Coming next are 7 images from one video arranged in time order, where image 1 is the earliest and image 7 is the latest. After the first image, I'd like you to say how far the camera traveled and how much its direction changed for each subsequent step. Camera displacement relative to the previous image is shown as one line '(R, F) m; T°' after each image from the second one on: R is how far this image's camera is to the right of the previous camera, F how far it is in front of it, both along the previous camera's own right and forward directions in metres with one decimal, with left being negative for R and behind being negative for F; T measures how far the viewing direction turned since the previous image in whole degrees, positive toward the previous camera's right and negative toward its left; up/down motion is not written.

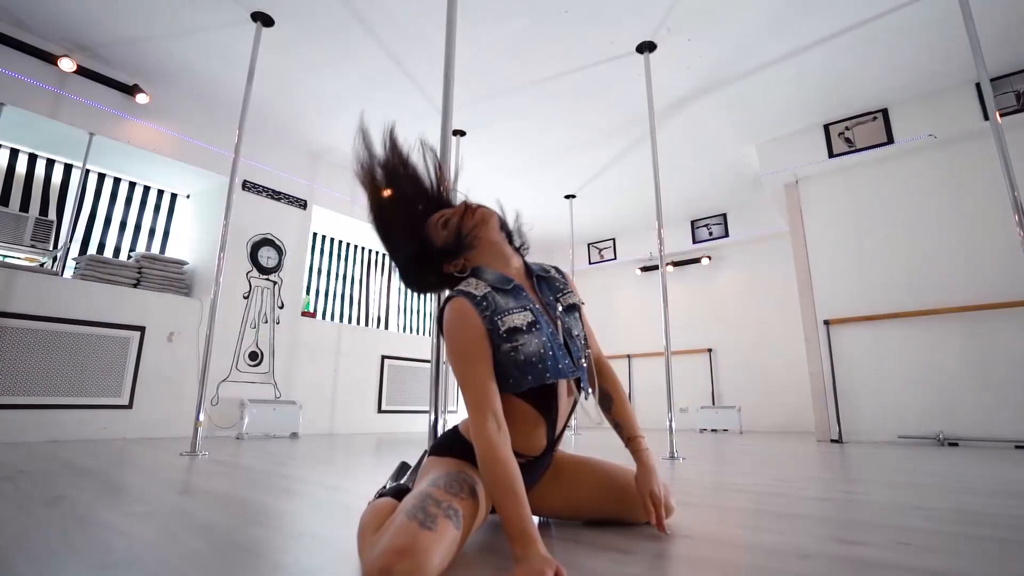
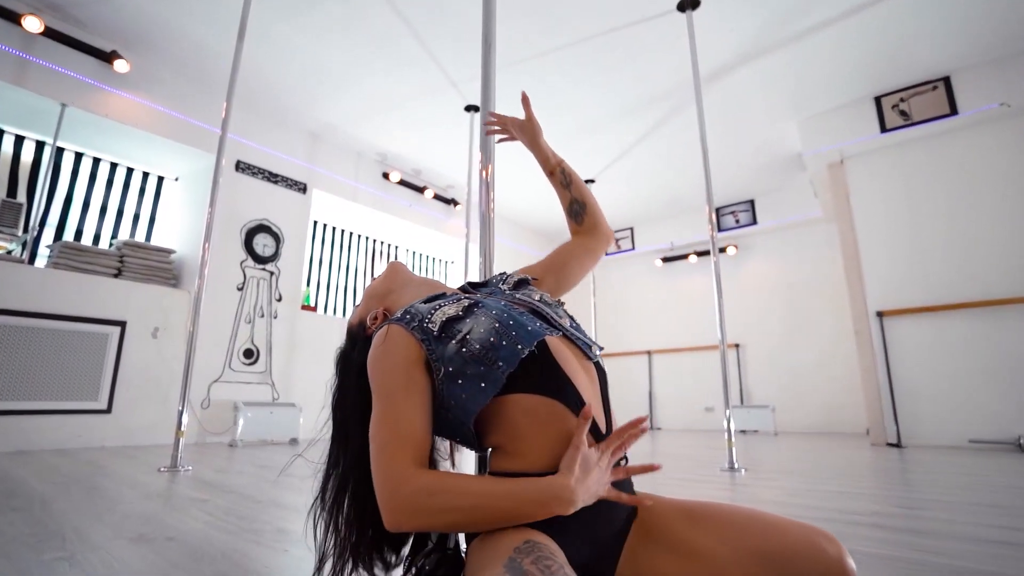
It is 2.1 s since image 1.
(-0.2, +0.4) m; 0°
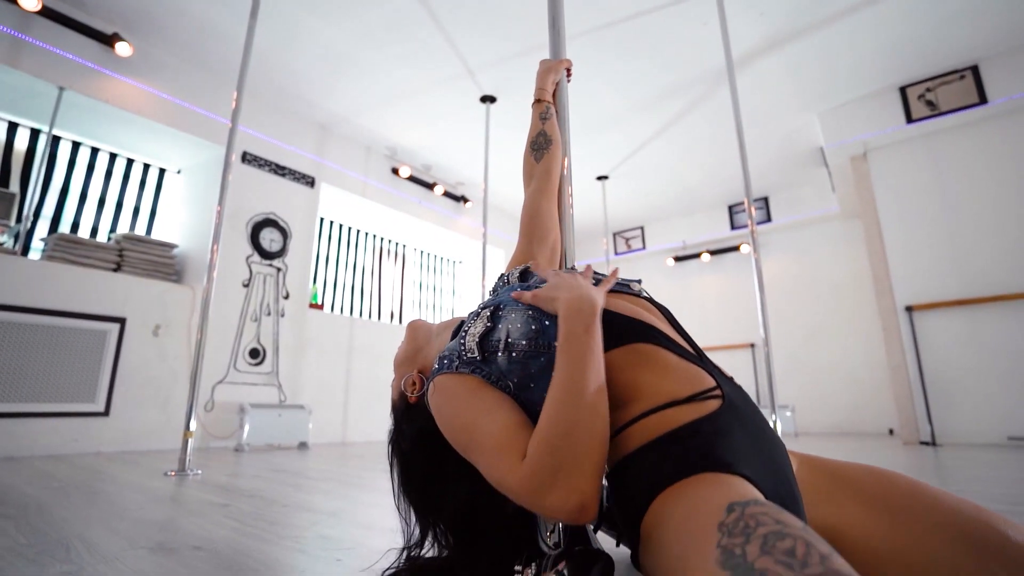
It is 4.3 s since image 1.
(-0.2, +0.2) m; +1°
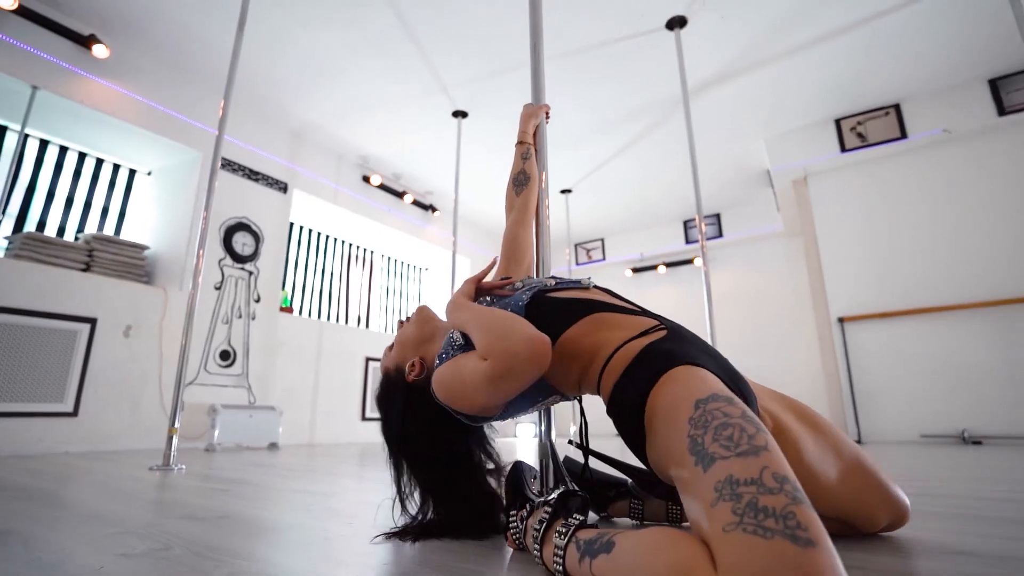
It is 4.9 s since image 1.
(-0.1, -0.2) m; +4°
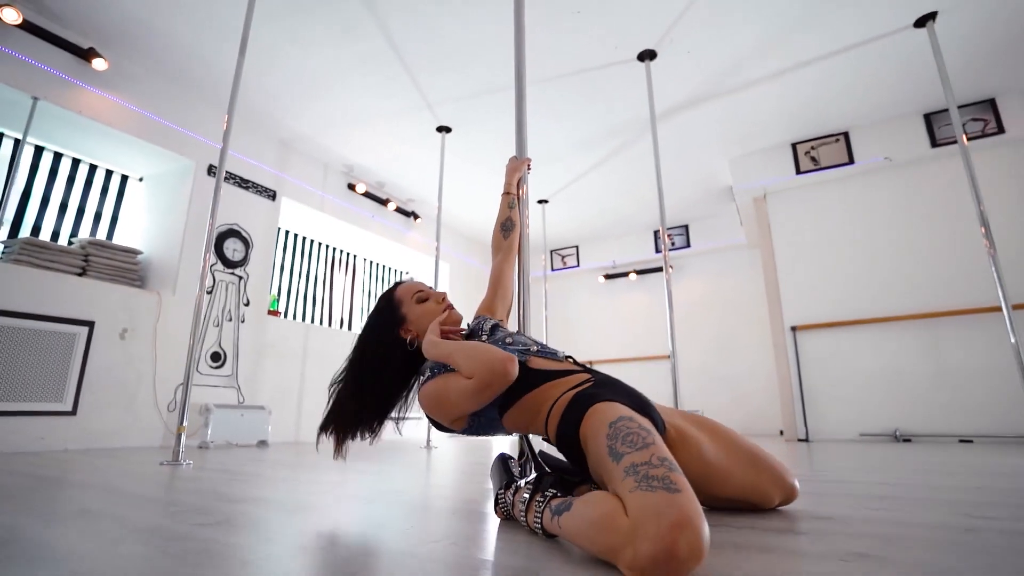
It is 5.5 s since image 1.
(0.0, -0.3) m; +3°
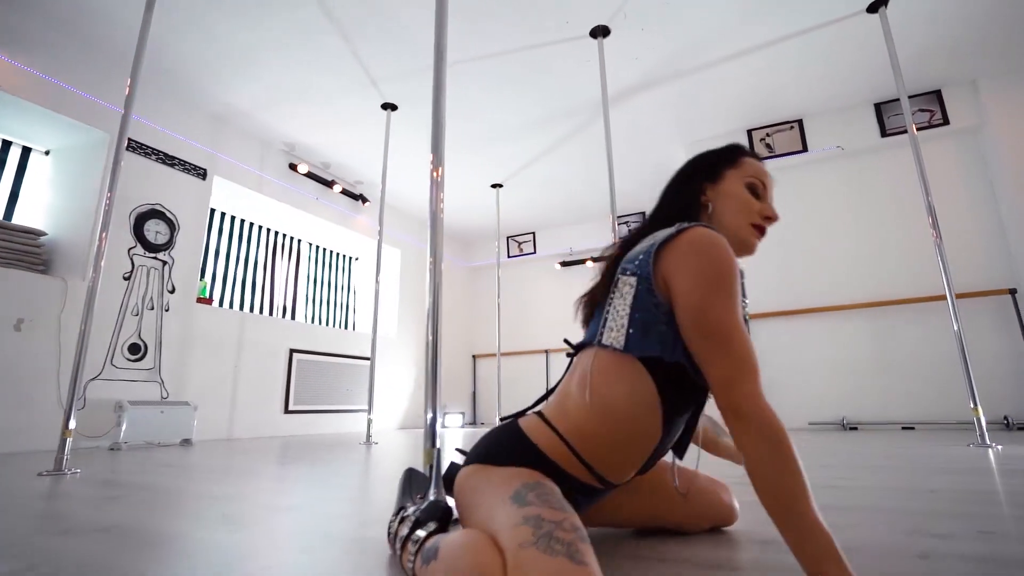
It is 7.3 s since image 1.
(+0.2, +0.2) m; +4°
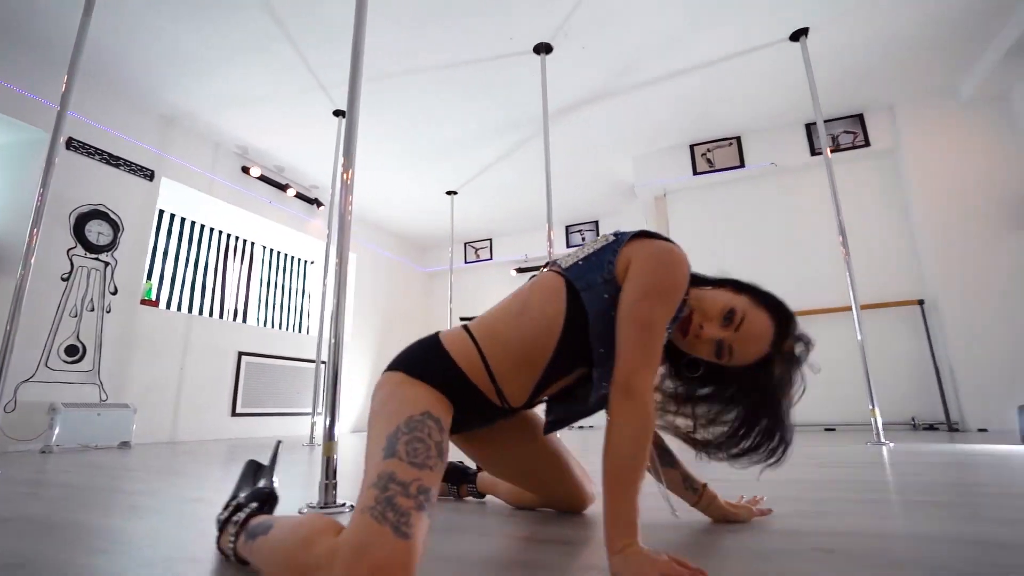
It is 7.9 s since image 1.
(+0.2, -0.1) m; +3°
